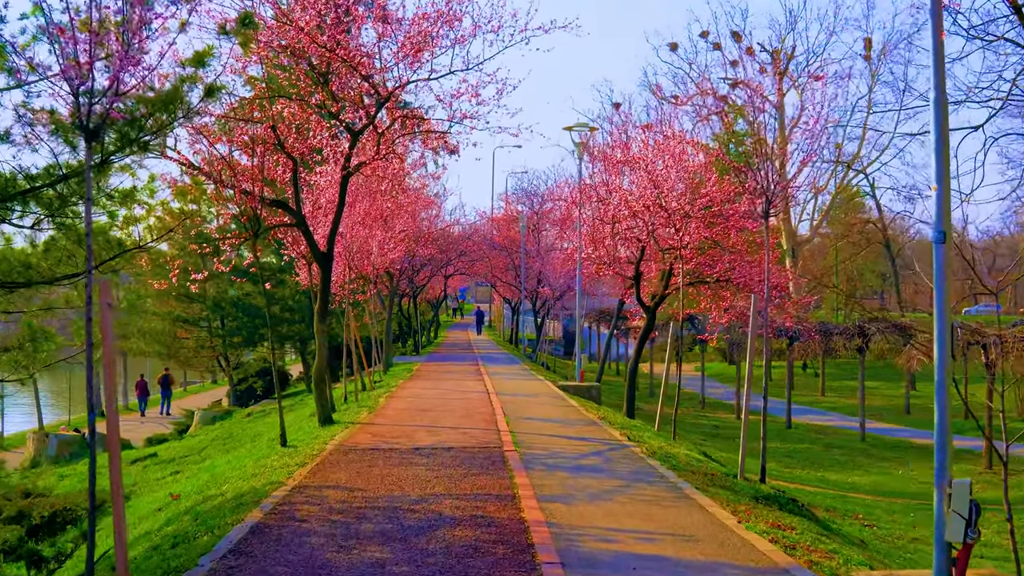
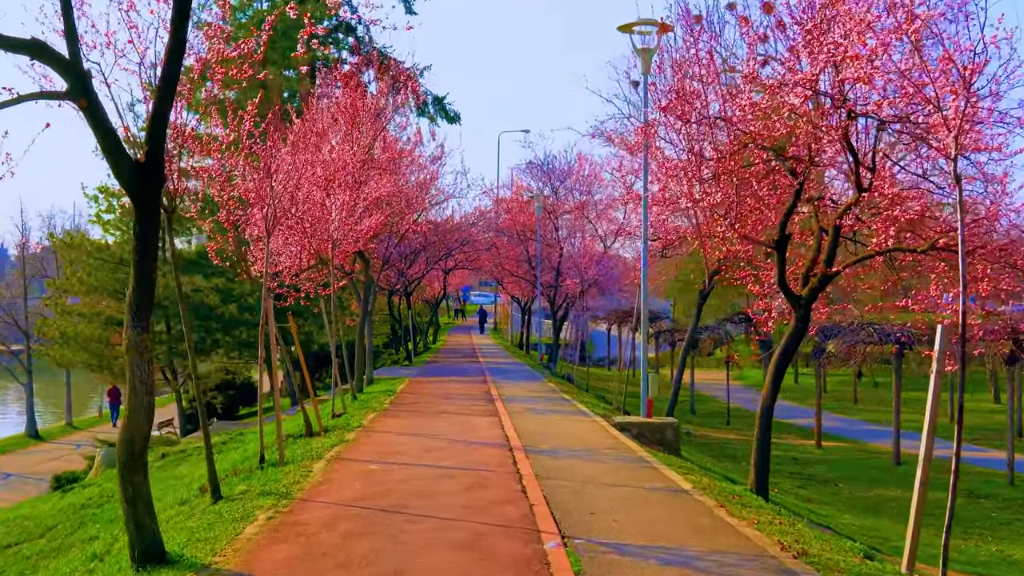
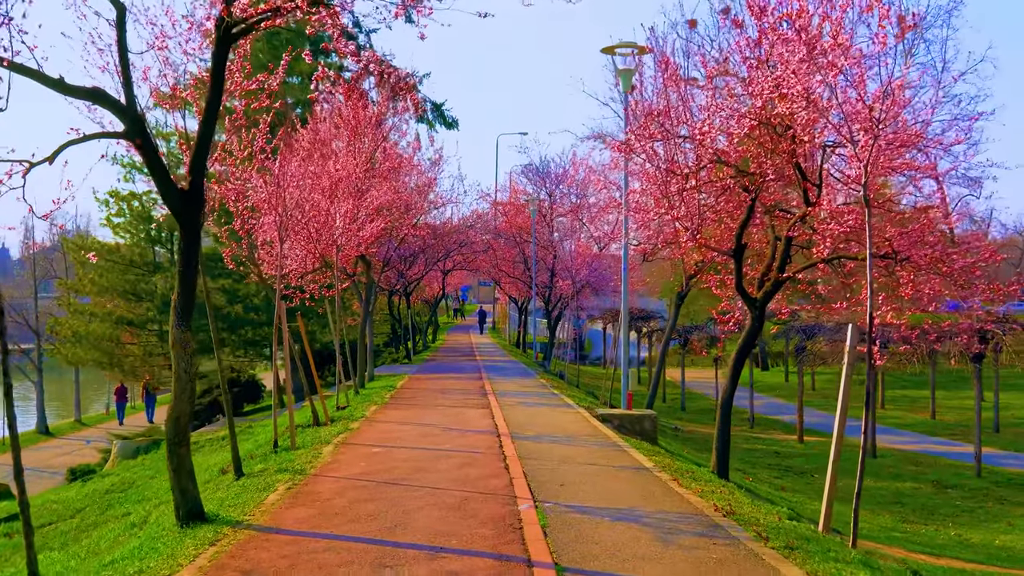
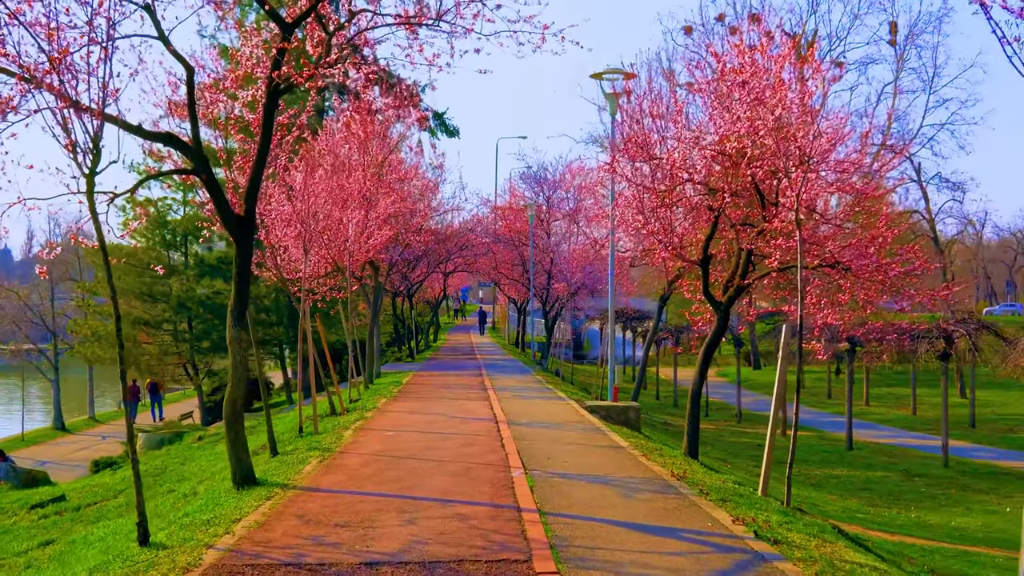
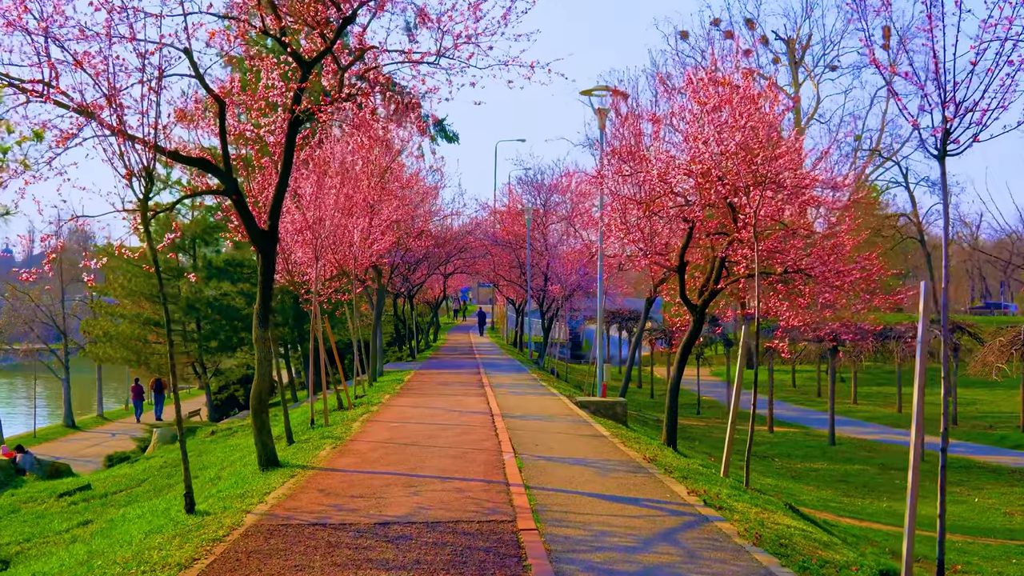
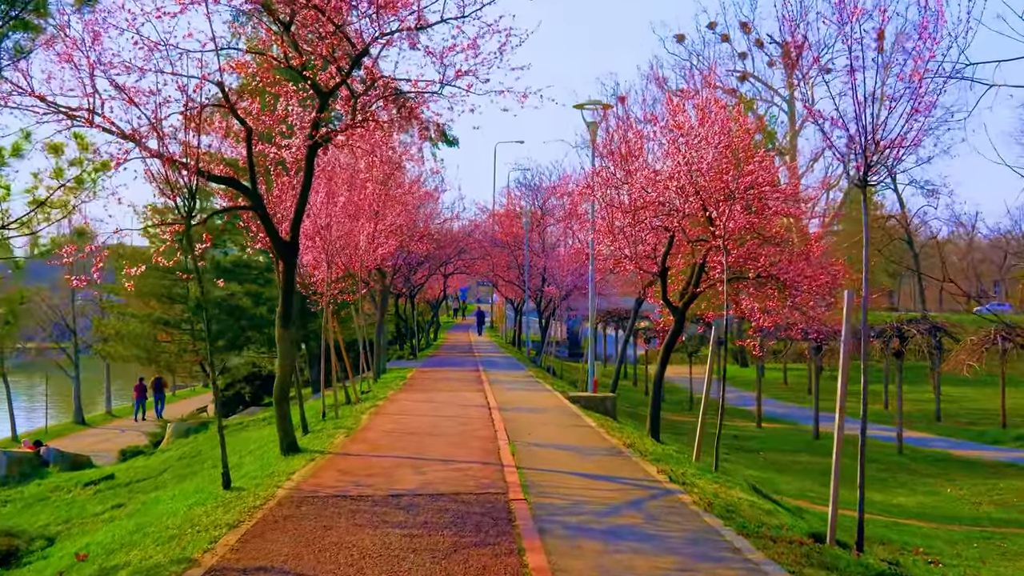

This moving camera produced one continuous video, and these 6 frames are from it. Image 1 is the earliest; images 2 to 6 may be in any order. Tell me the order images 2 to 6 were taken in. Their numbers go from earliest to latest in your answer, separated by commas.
6, 5, 4, 3, 2
